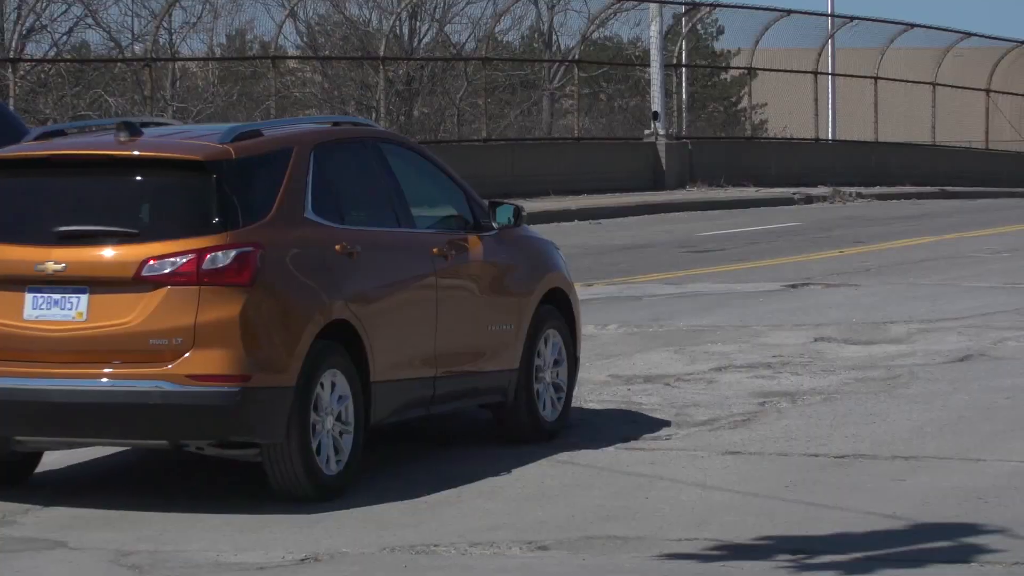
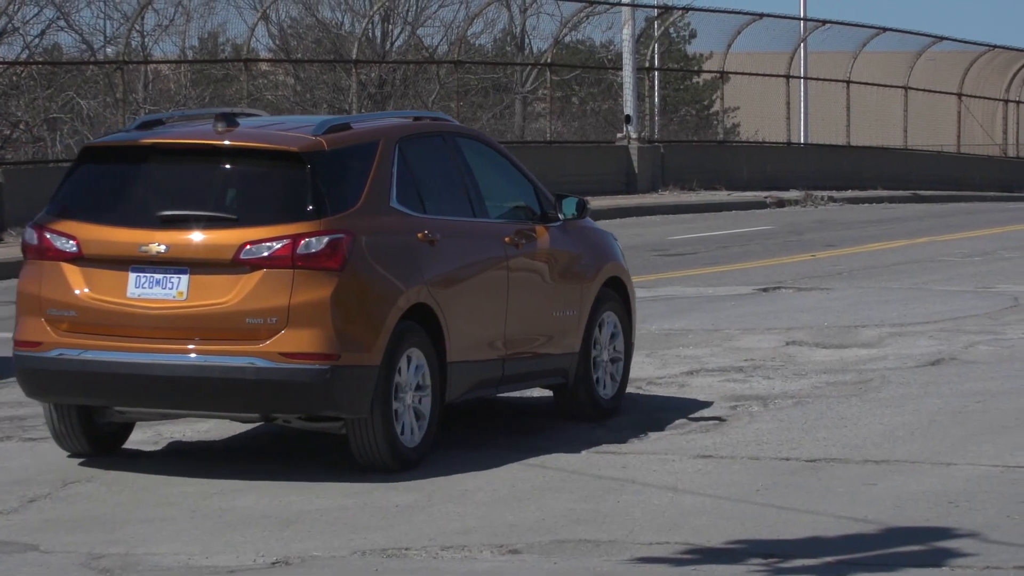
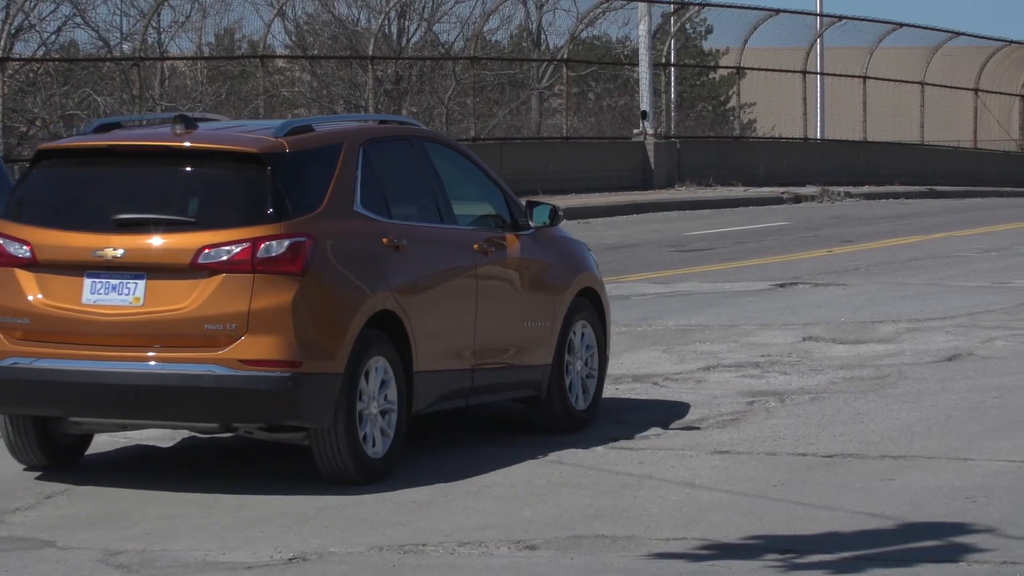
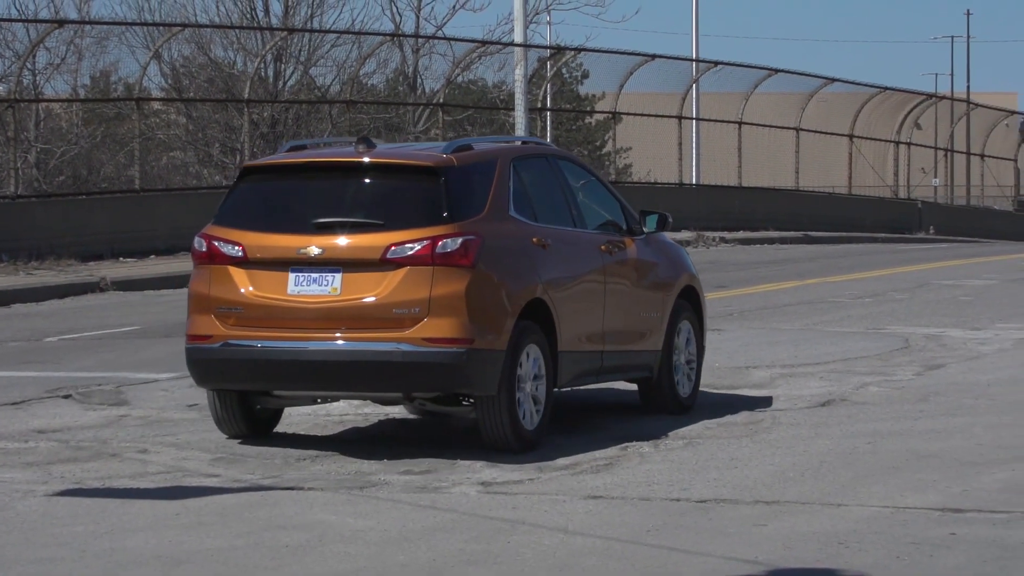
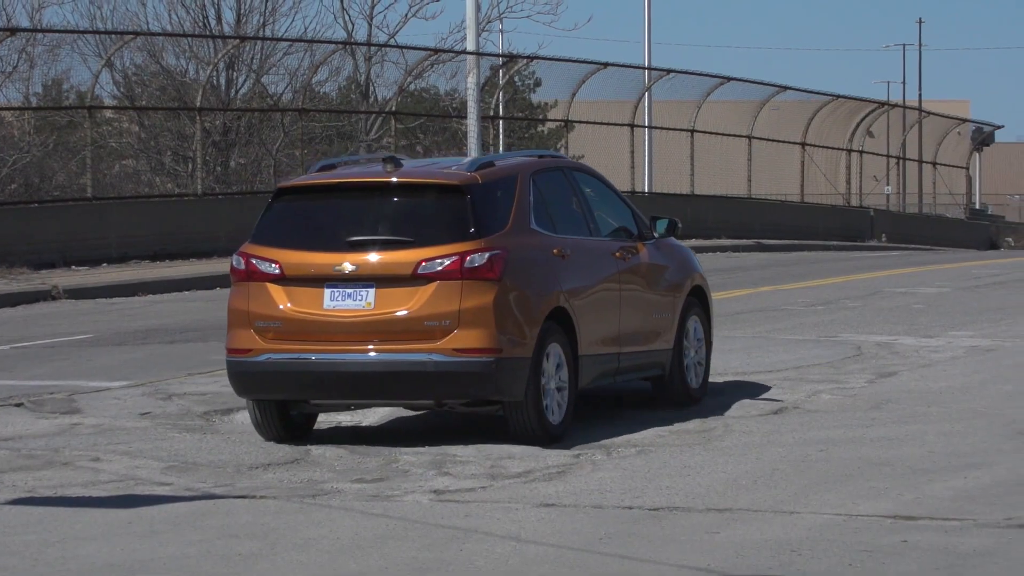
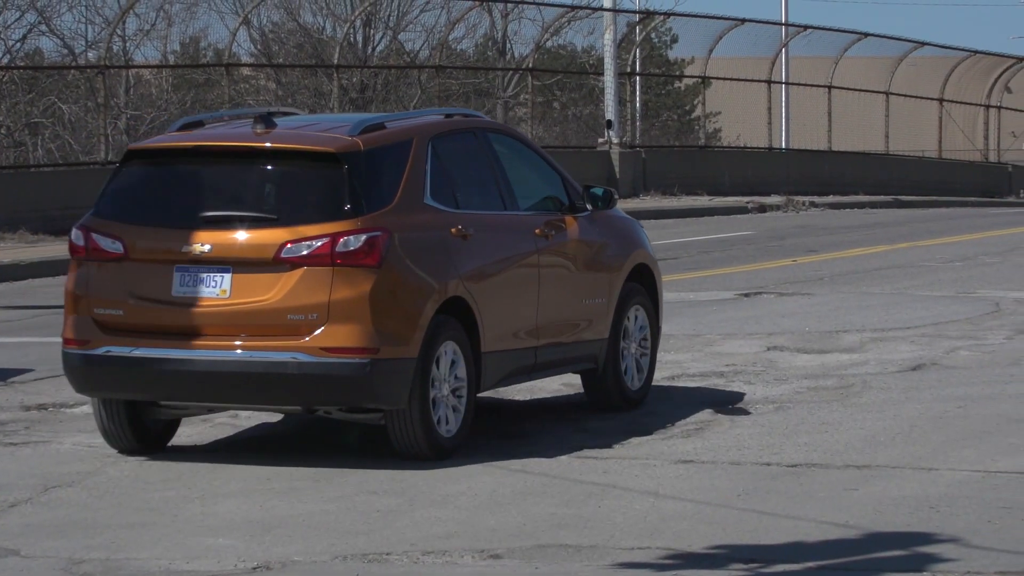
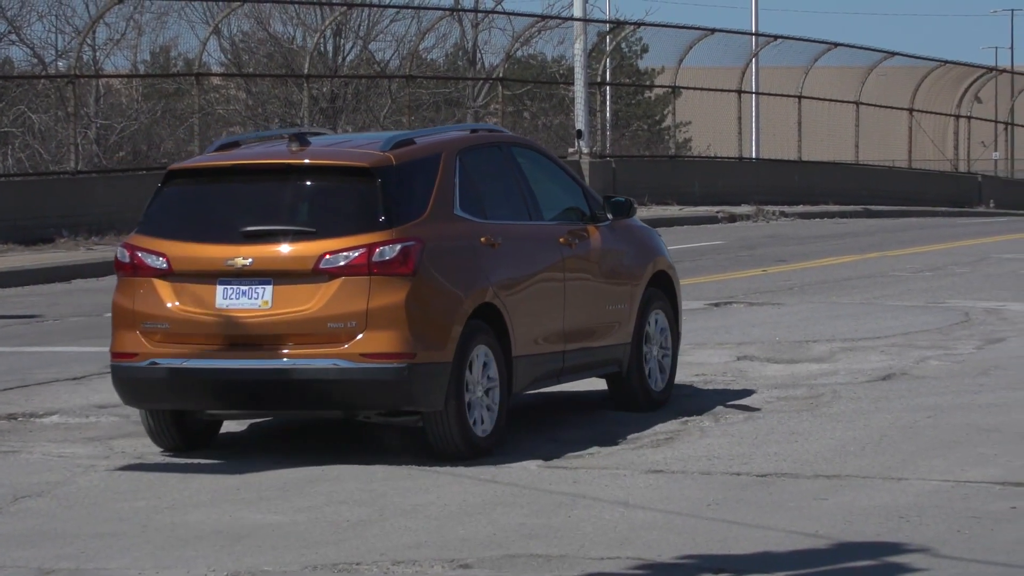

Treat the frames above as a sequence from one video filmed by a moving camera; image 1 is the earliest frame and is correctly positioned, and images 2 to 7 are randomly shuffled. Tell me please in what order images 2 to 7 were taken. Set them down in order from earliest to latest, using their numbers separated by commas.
3, 2, 6, 7, 4, 5
